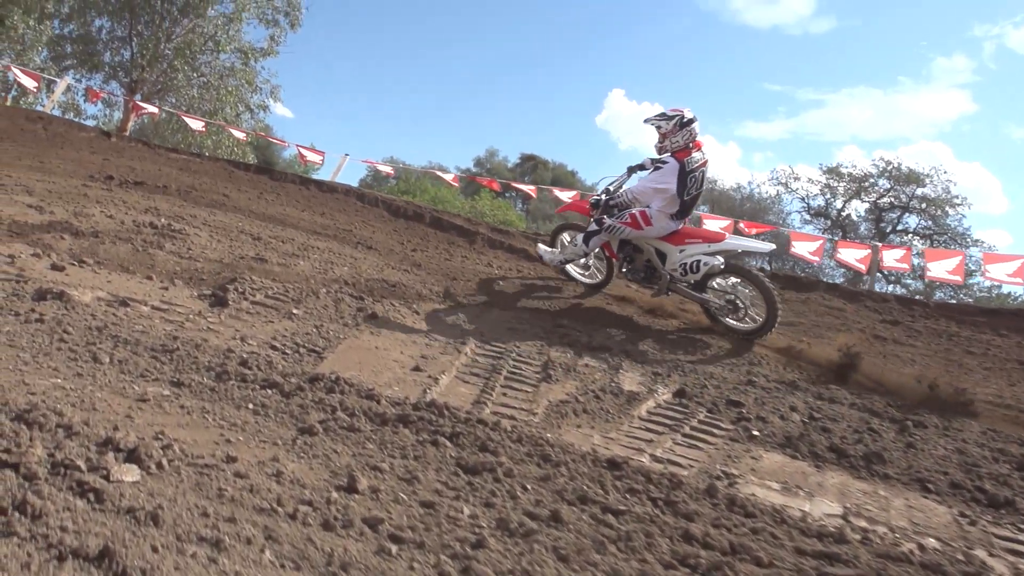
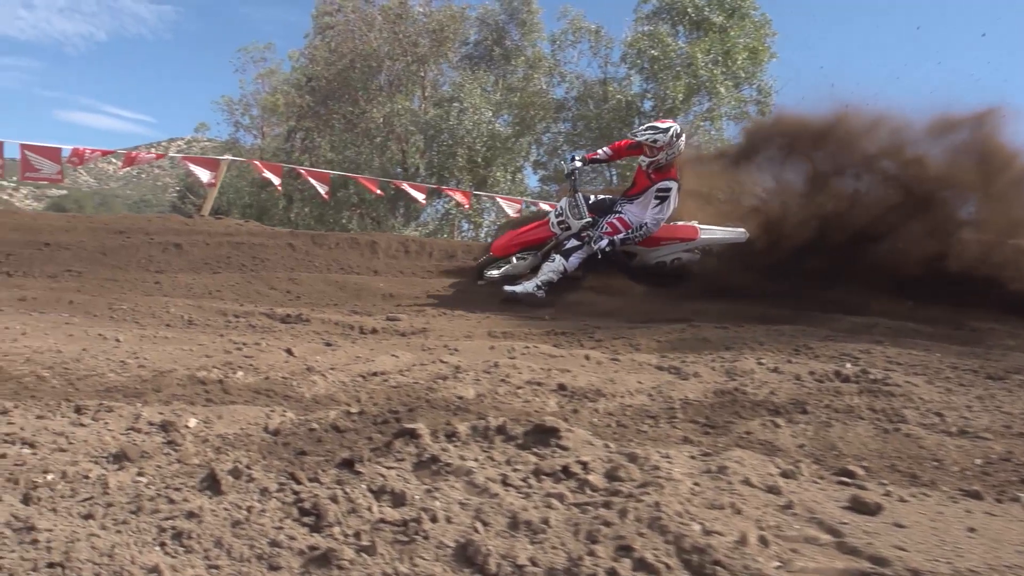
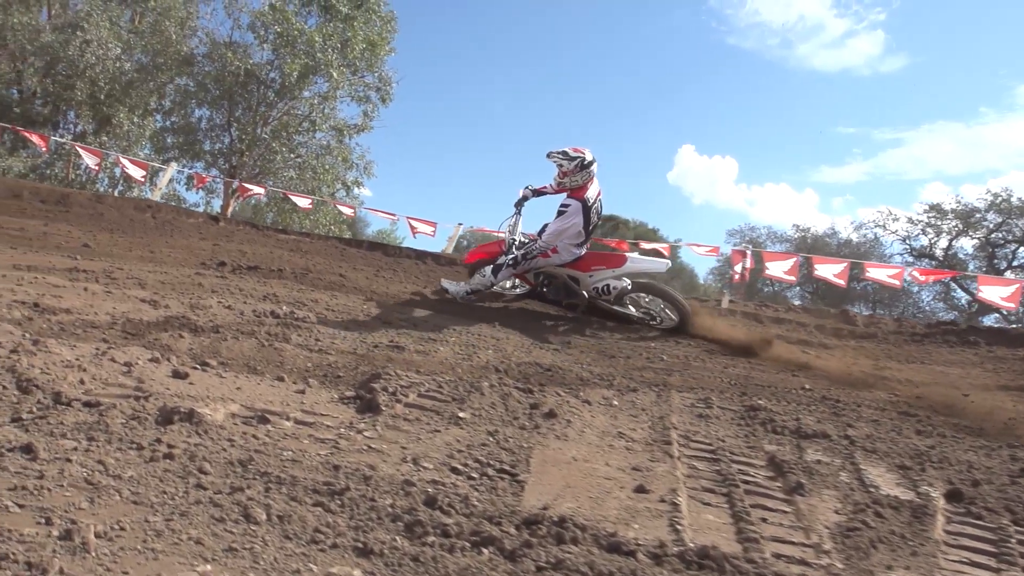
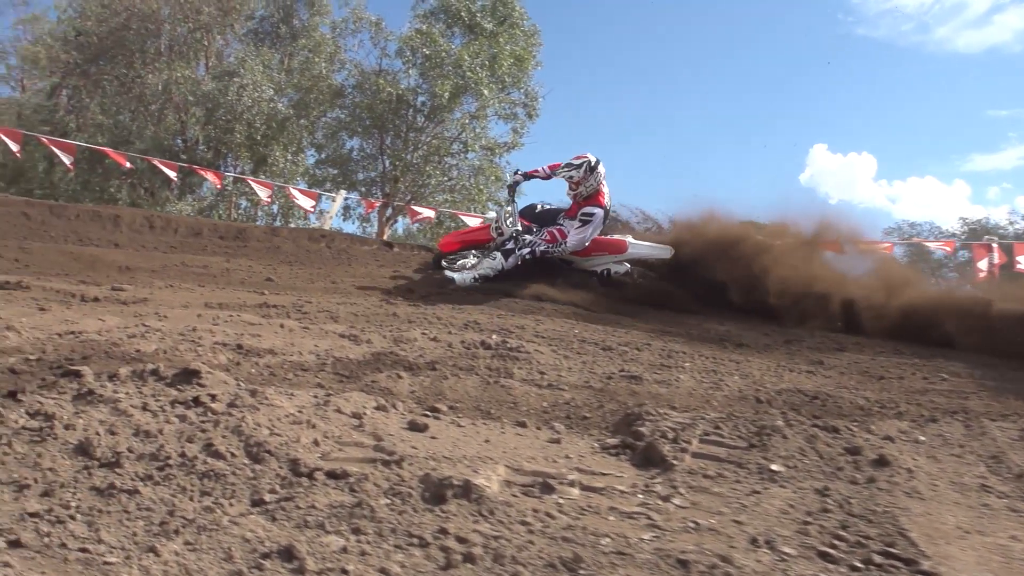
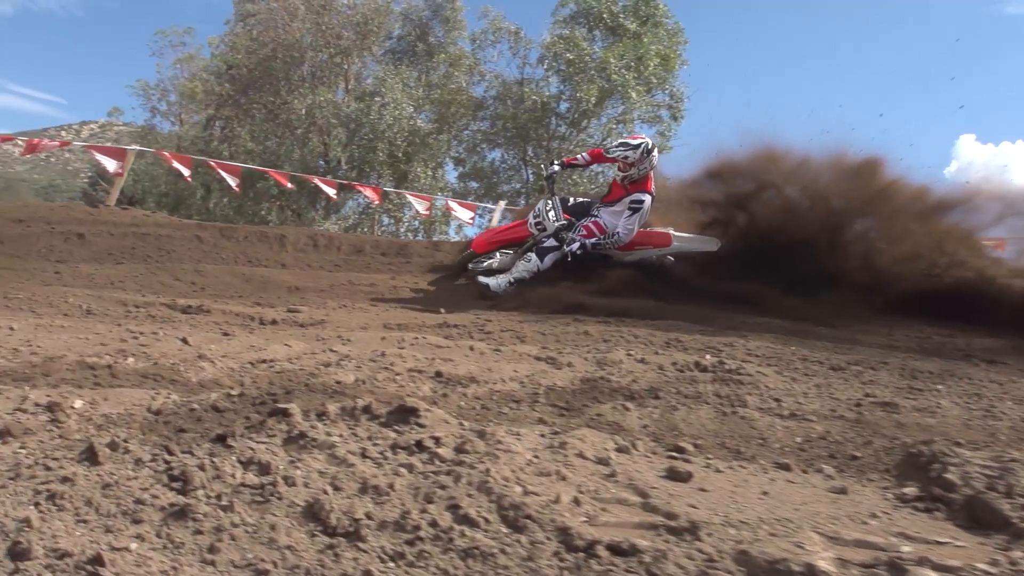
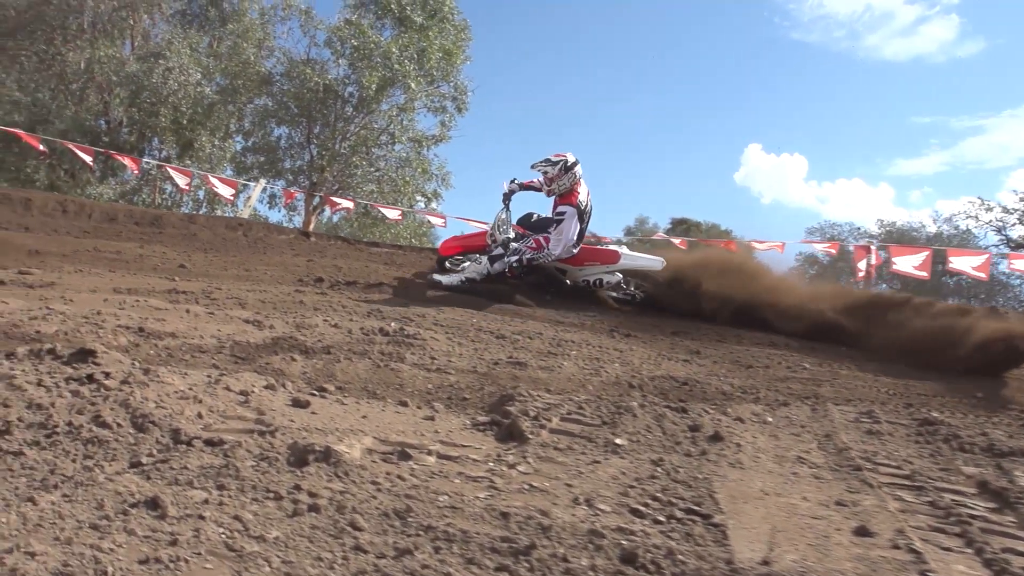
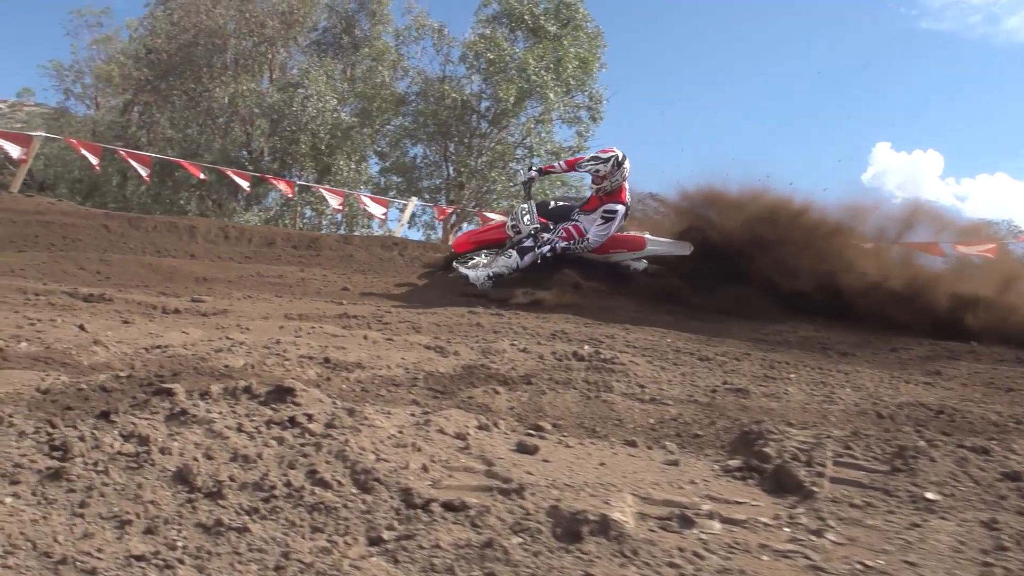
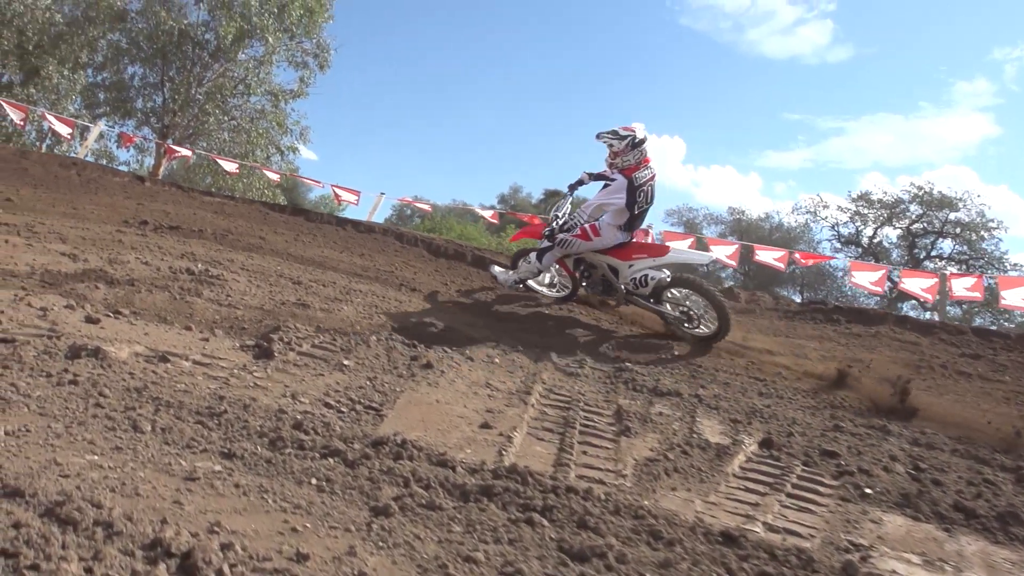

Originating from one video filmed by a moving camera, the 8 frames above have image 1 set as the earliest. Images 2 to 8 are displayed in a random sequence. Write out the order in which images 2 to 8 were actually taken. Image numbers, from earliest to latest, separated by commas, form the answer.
8, 3, 6, 4, 7, 5, 2
